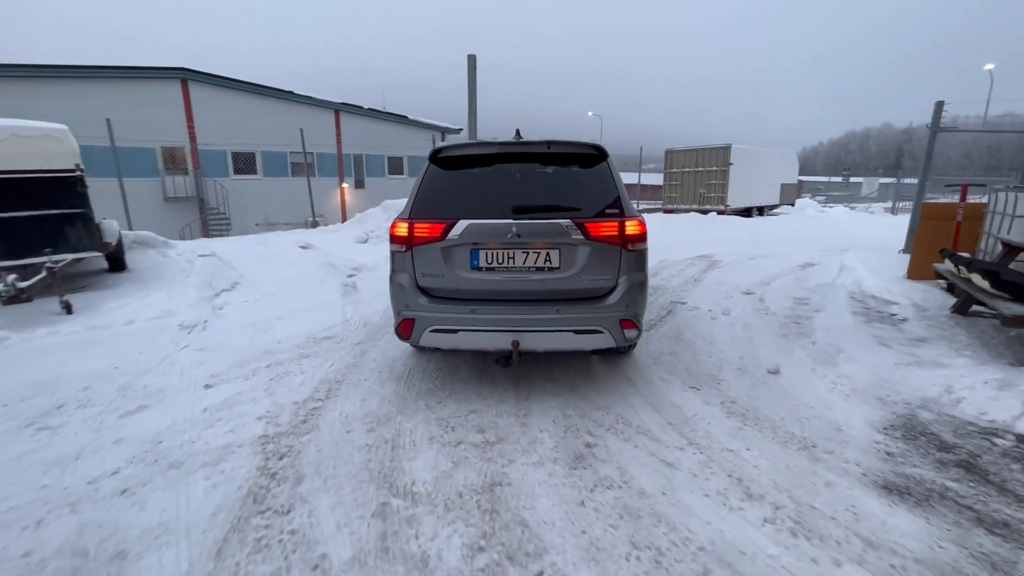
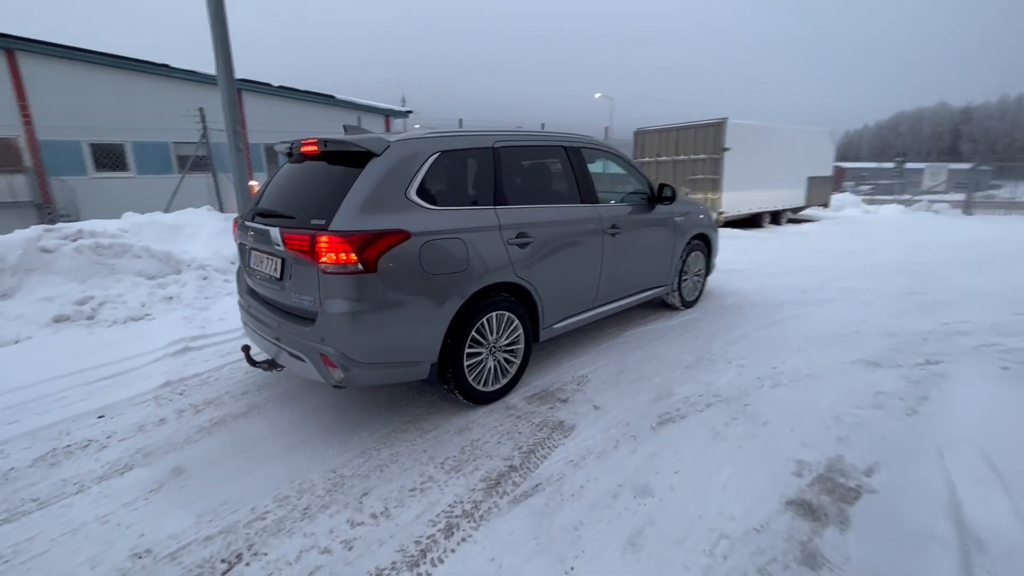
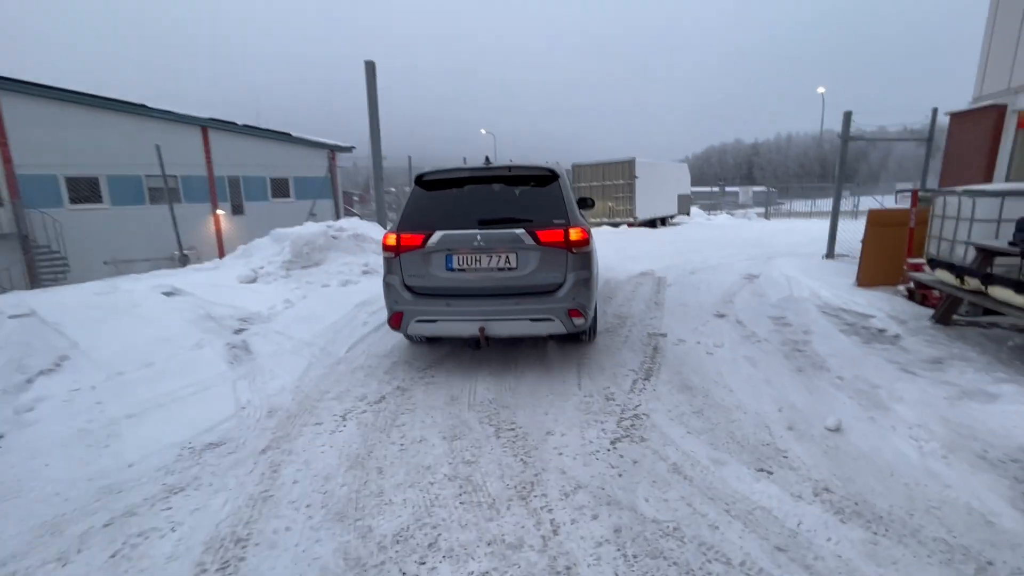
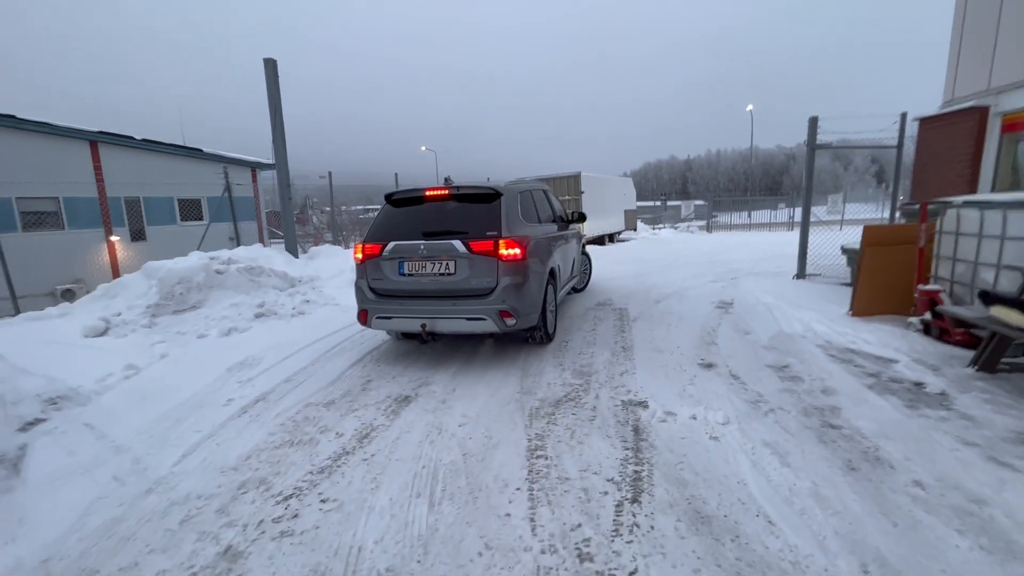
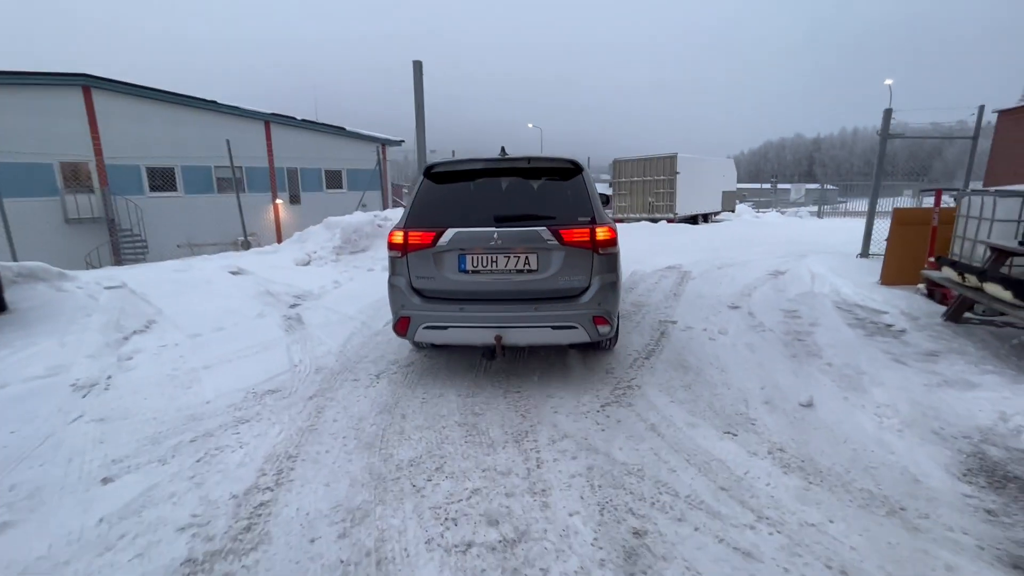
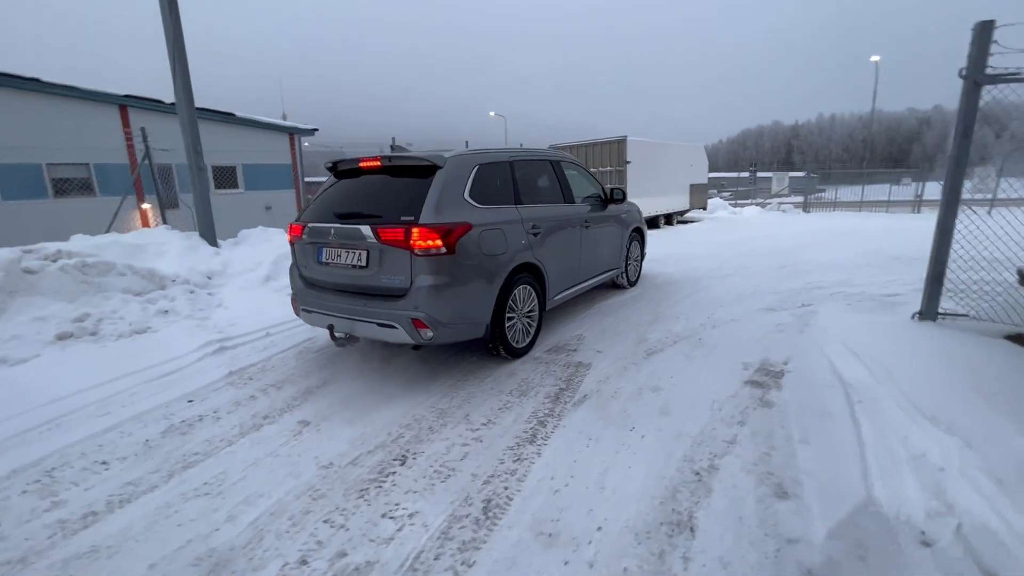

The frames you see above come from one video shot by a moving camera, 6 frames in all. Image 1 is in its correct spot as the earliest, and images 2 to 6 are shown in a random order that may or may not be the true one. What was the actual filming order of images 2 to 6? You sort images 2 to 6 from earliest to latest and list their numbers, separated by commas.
5, 3, 4, 6, 2
